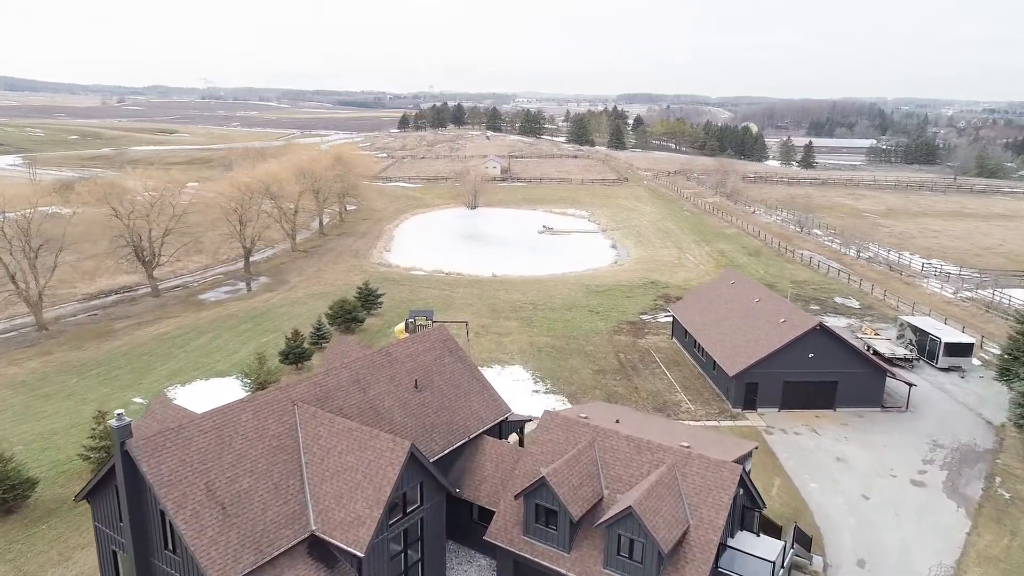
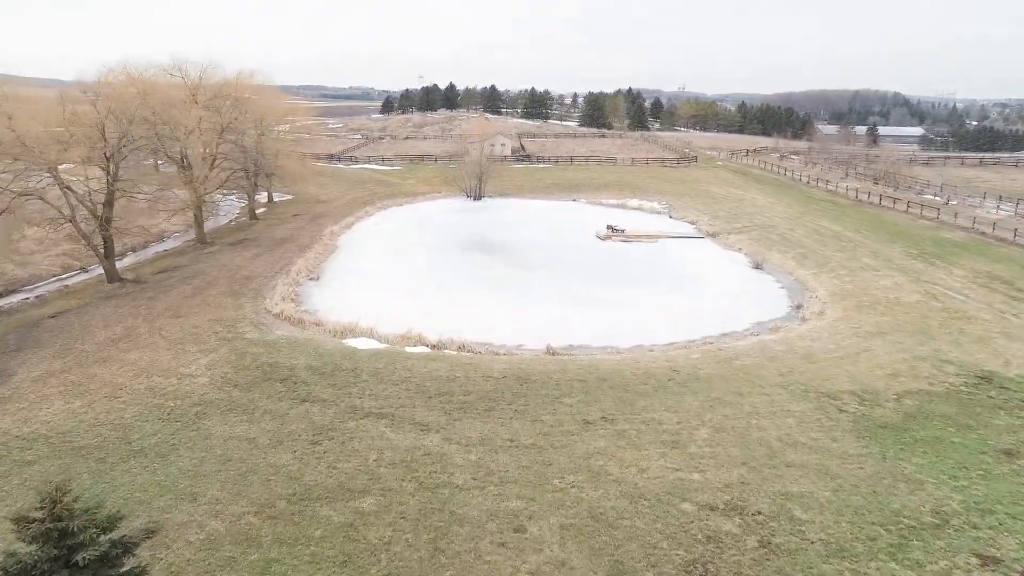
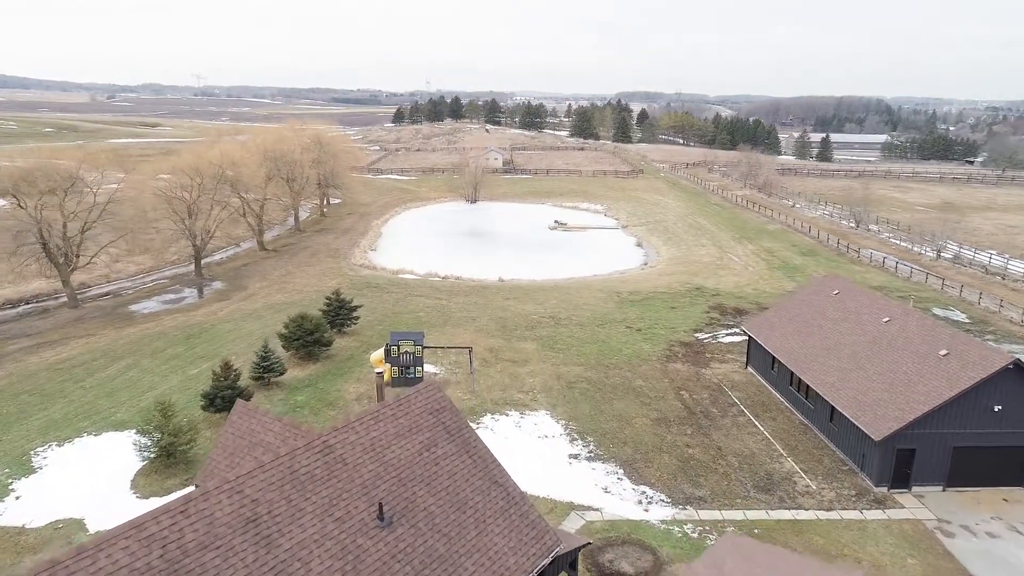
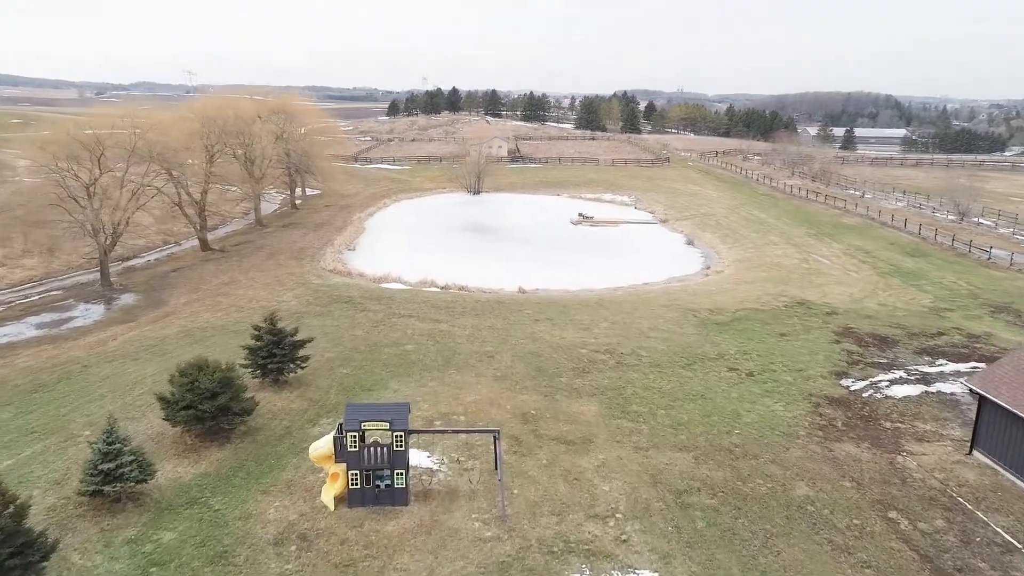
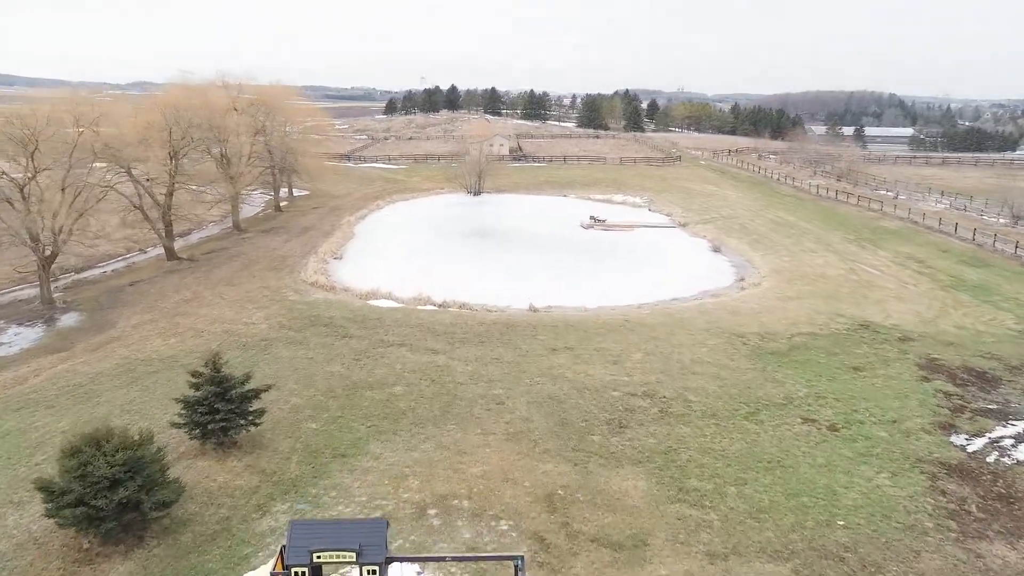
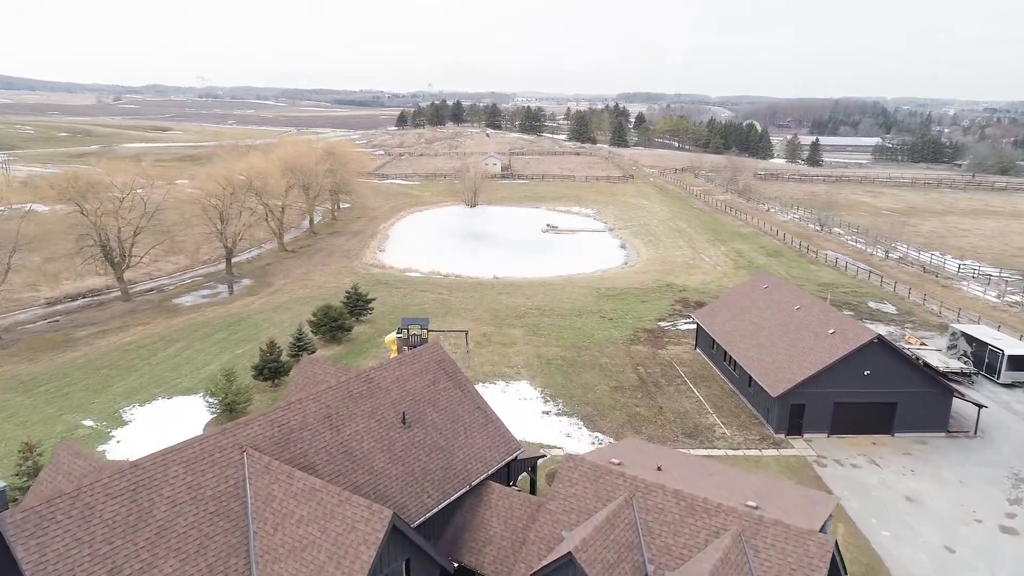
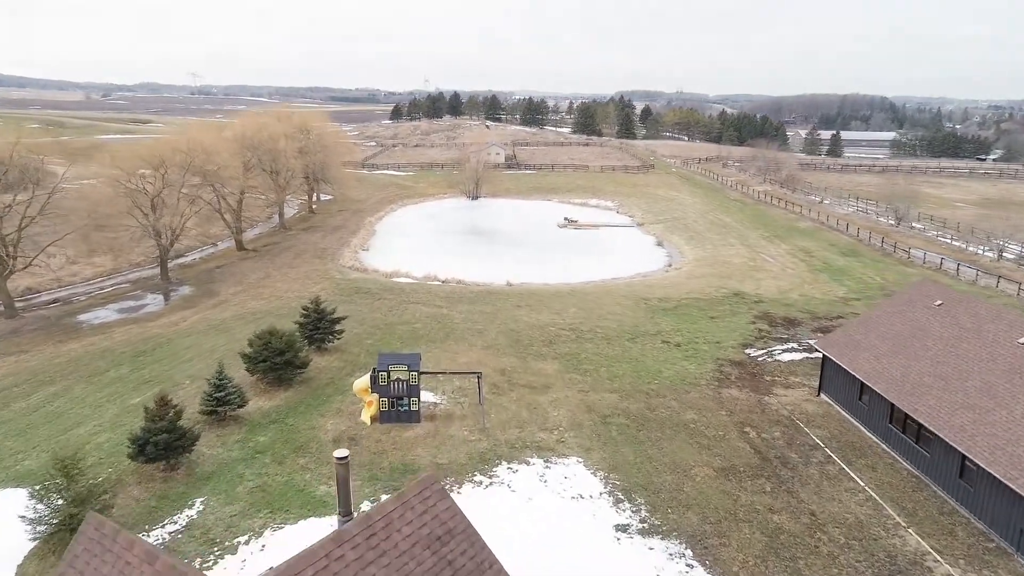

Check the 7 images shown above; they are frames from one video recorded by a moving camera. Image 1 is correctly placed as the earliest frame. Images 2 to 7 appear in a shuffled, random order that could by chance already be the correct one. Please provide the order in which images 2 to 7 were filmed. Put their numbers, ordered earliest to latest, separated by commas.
6, 3, 7, 4, 5, 2
